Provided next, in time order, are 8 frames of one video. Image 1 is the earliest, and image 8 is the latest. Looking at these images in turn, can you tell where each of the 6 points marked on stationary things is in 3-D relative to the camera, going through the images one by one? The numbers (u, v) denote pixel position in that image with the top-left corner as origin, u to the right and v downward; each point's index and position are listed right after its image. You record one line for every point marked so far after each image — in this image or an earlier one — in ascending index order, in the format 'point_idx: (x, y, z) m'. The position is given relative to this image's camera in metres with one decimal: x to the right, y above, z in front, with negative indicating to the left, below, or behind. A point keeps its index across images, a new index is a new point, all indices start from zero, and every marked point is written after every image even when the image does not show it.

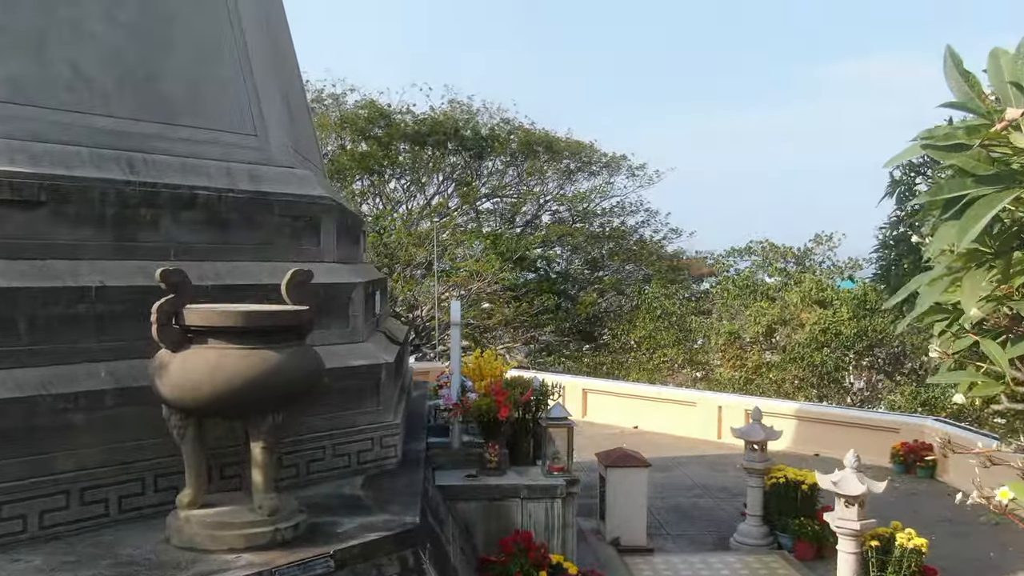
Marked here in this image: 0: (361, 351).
0: (-0.6, -0.3, +3.3) m
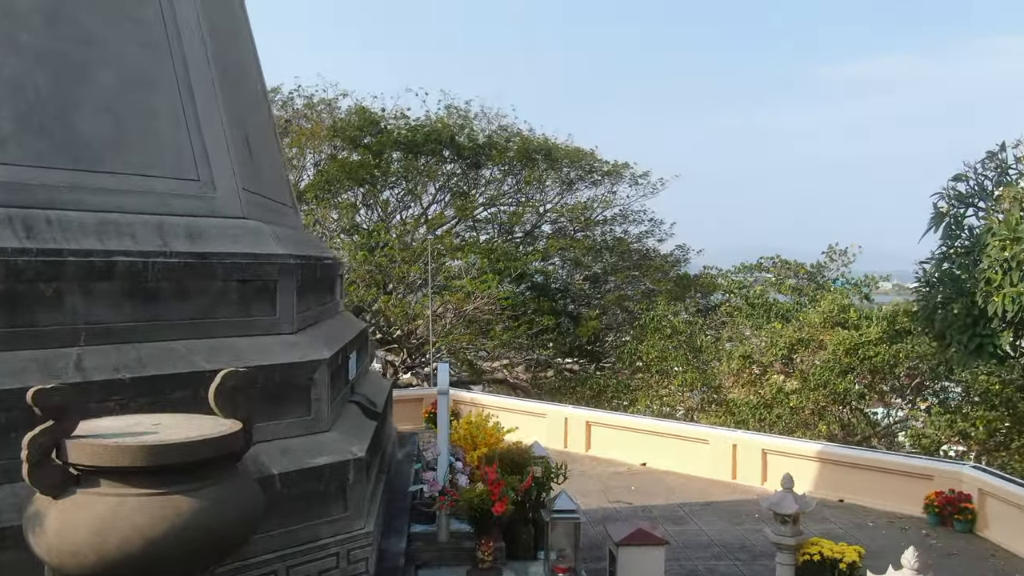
0: (-0.7, -0.5, +2.7) m
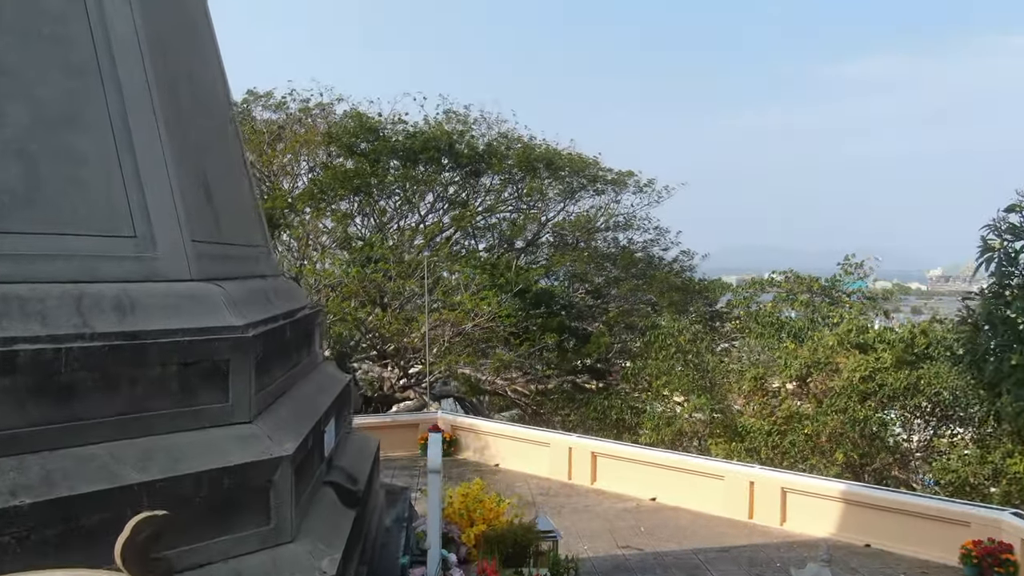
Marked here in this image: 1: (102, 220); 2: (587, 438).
0: (-0.7, -0.8, +2.2) m
1: (-1.2, +0.2, +2.2) m
2: (+0.8, -1.5, +7.9) m
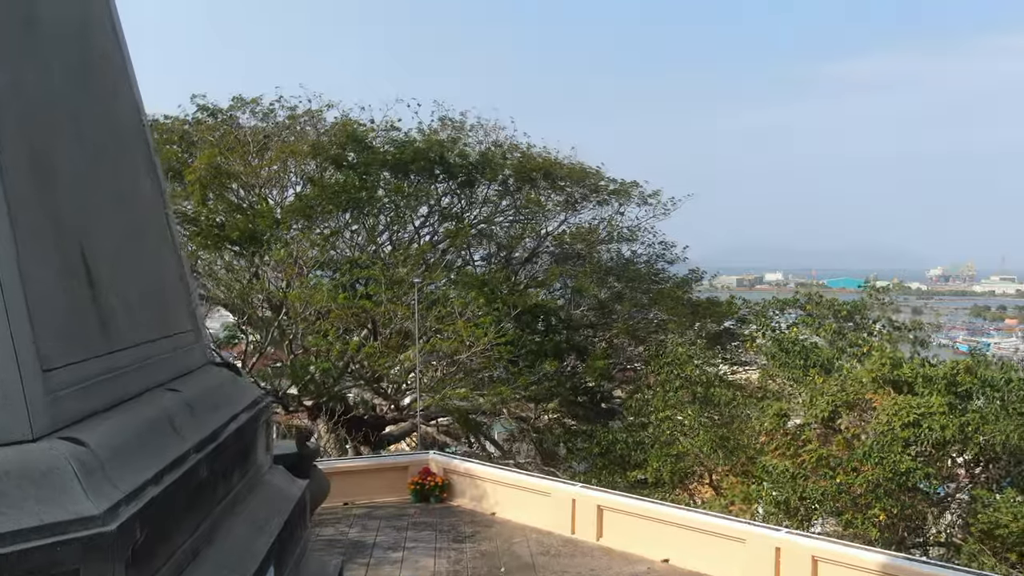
0: (-0.7, -1.1, +1.5) m
1: (-1.2, -0.1, +1.5) m
2: (+0.7, -1.9, +7.2) m
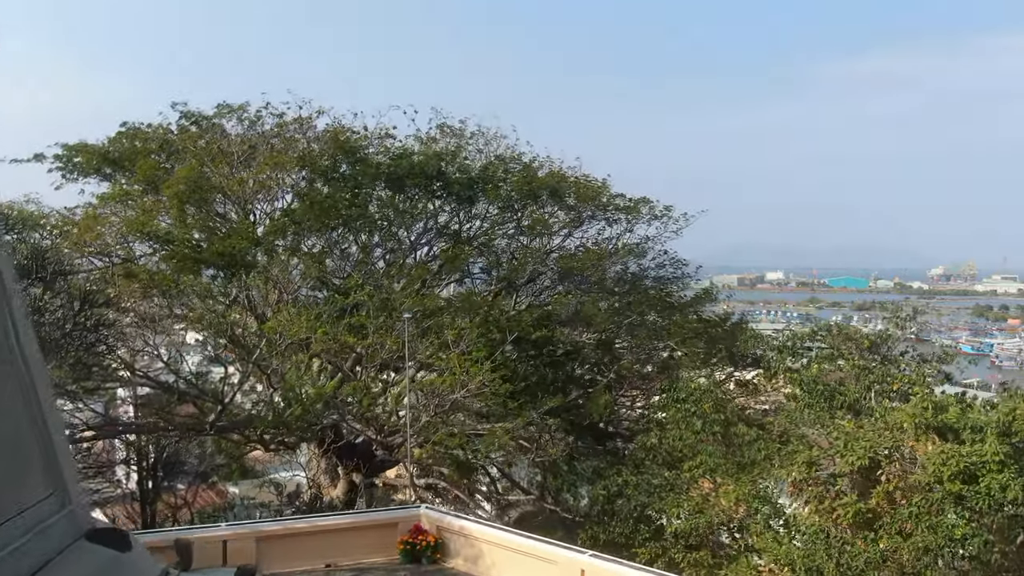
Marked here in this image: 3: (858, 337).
0: (-0.7, -1.5, +0.6) m
1: (-1.2, -0.5, +0.6) m
2: (+0.8, -2.2, +6.3) m
3: (+4.8, -0.7, +10.4) m
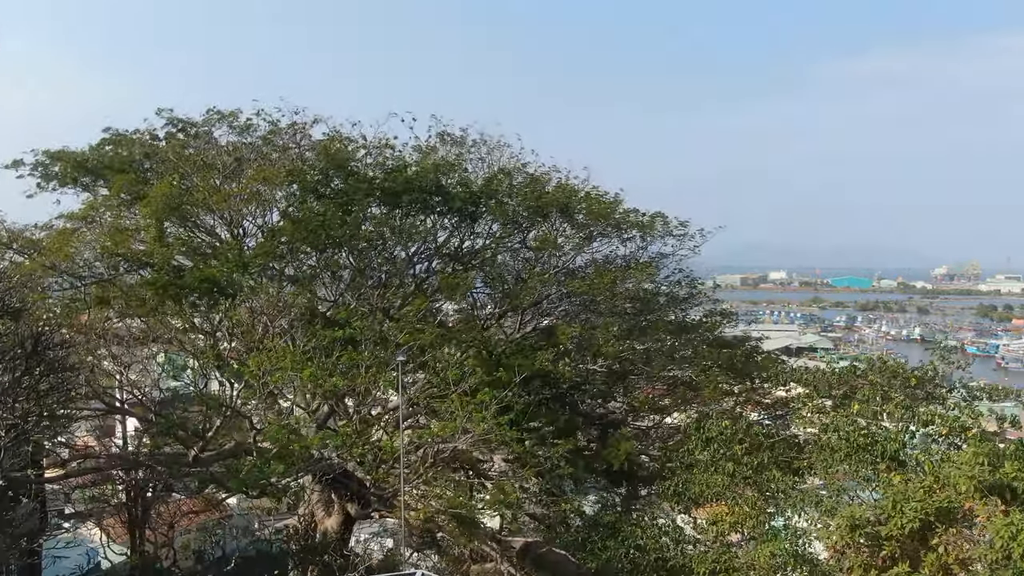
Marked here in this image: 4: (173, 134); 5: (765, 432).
0: (-0.6, -1.9, -0.3) m
1: (-1.2, -0.9, -0.2) m
2: (+0.8, -2.6, +5.5) m
3: (+4.9, -1.1, +9.5) m
4: (-5.9, +2.7, +13.4) m
5: (+3.2, -1.8, +9.9) m
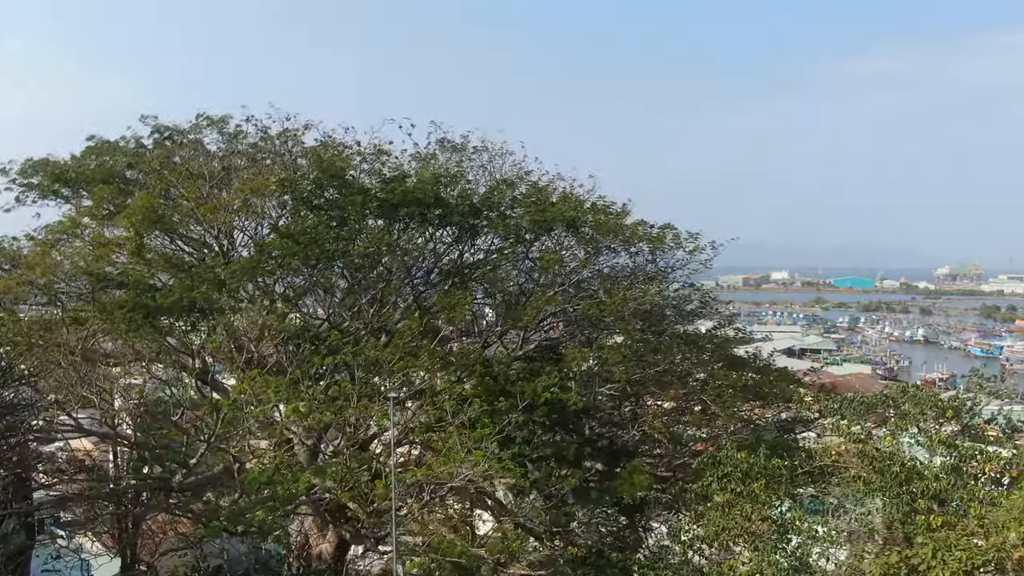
0: (-0.6, -2.1, -0.9) m
1: (-1.1, -1.1, -0.8) m
2: (+0.8, -2.9, +4.9) m
3: (+4.9, -1.3, +8.9) m
4: (-5.9, +2.4, +12.8) m
5: (+3.2, -2.0, +9.3) m
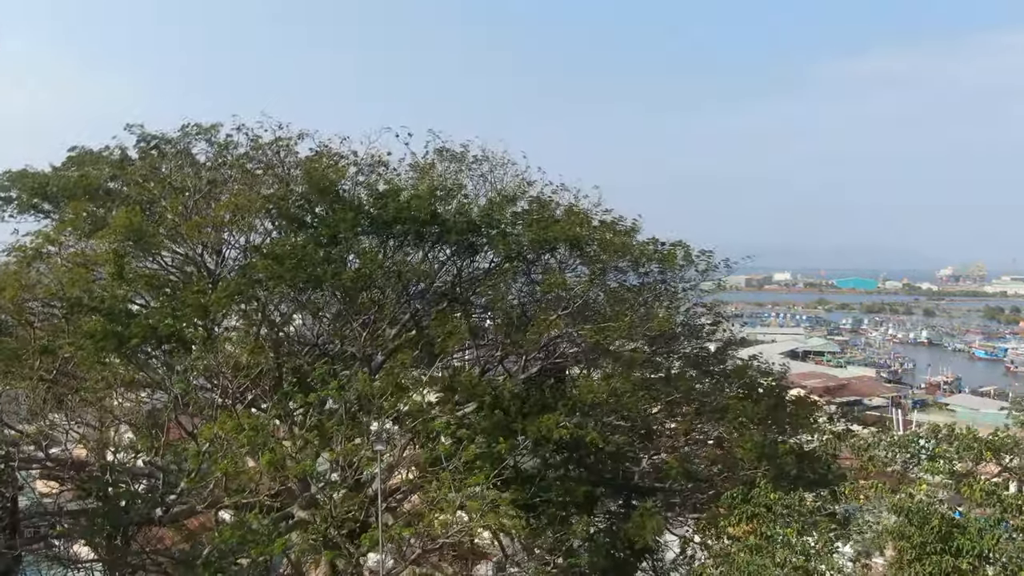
0: (-0.6, -2.4, -1.5) m
1: (-1.2, -1.4, -1.5) m
2: (+0.8, -3.2, +4.2) m
3: (+4.9, -1.6, +8.3) m
4: (-5.8, +2.1, +12.2) m
5: (+3.2, -2.3, +8.7) m
